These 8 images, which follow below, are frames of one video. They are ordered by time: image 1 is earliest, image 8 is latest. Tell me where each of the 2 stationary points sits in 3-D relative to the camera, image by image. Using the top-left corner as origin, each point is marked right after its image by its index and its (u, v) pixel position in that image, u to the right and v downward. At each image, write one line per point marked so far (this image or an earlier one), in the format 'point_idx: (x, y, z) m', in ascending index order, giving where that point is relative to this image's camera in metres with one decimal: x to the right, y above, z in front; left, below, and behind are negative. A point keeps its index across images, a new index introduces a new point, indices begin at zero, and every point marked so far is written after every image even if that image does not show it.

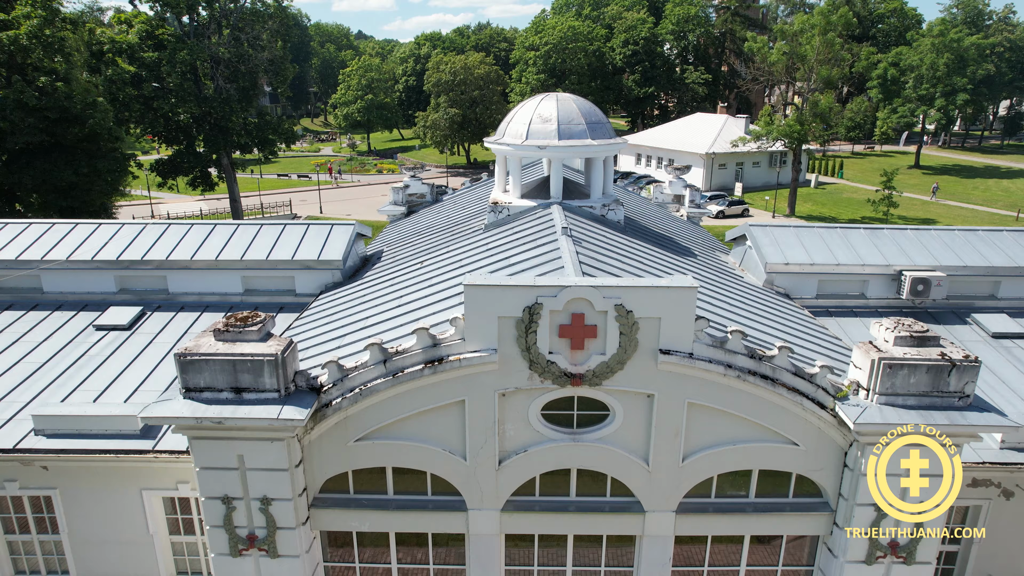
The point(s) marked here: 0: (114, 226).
0: (-9.7, +1.5, +12.4) m
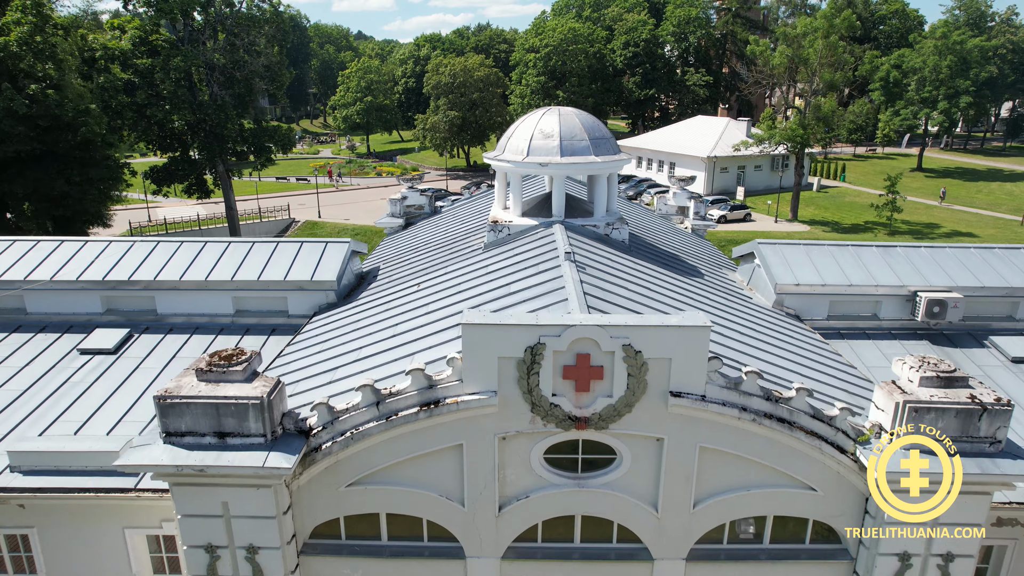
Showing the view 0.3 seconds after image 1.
0: (-9.7, +1.1, +12.0) m
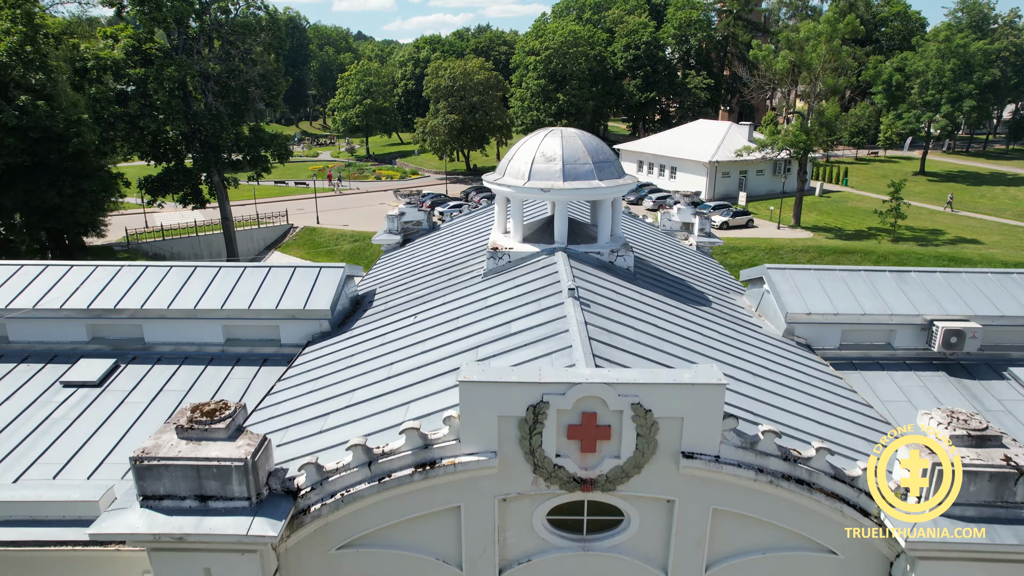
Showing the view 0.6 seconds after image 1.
0: (-9.7, +0.5, +11.6) m
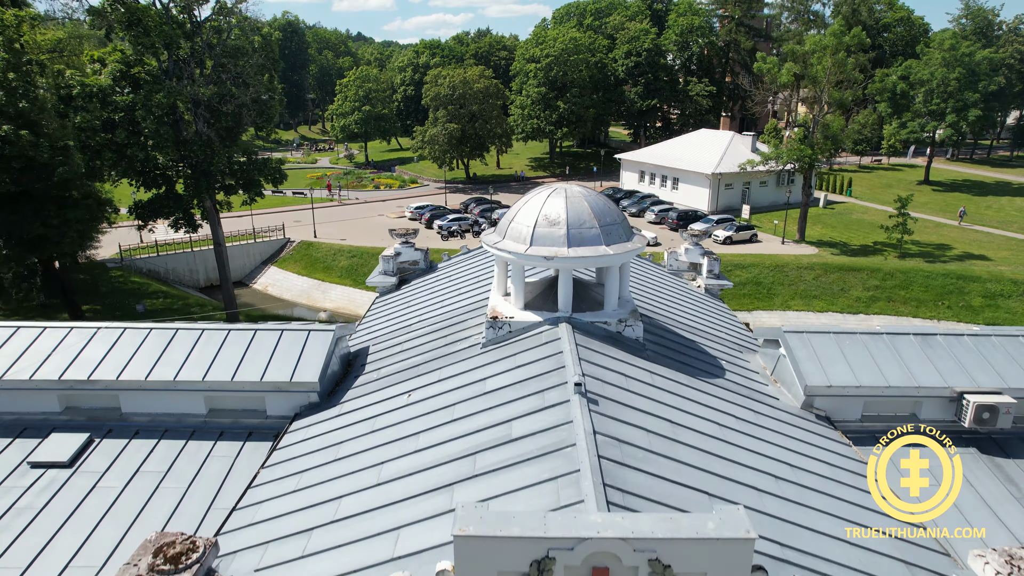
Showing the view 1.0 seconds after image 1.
0: (-9.7, -0.9, +10.9) m
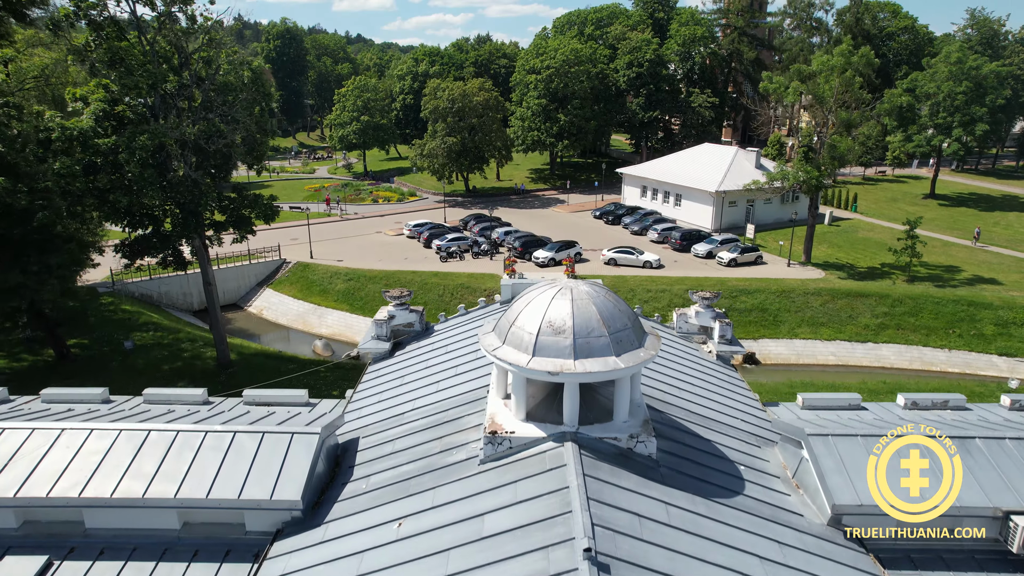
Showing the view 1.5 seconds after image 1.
0: (-9.7, -2.9, +10.0) m
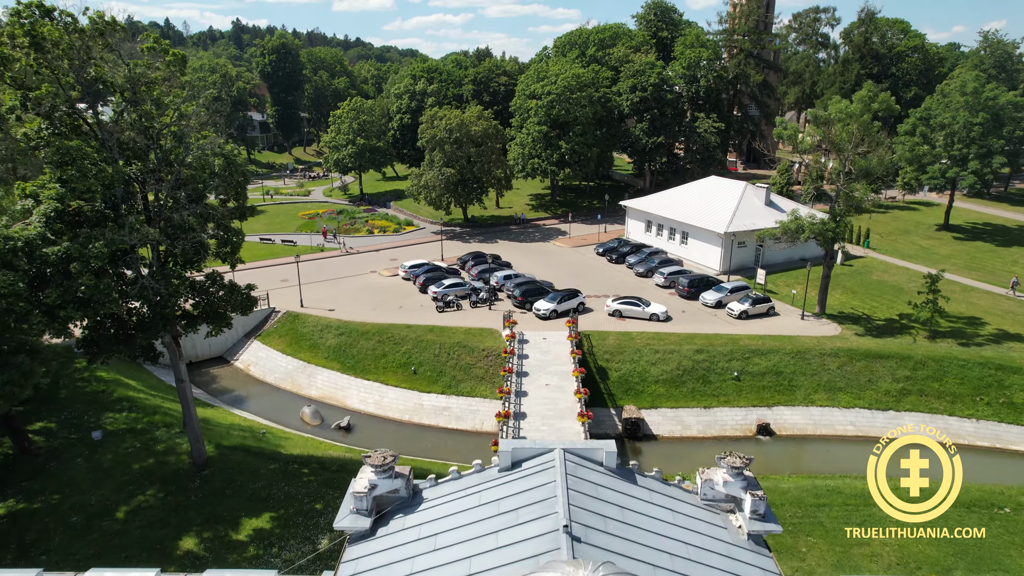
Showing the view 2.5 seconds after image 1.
0: (-9.7, -7.2, +8.0) m
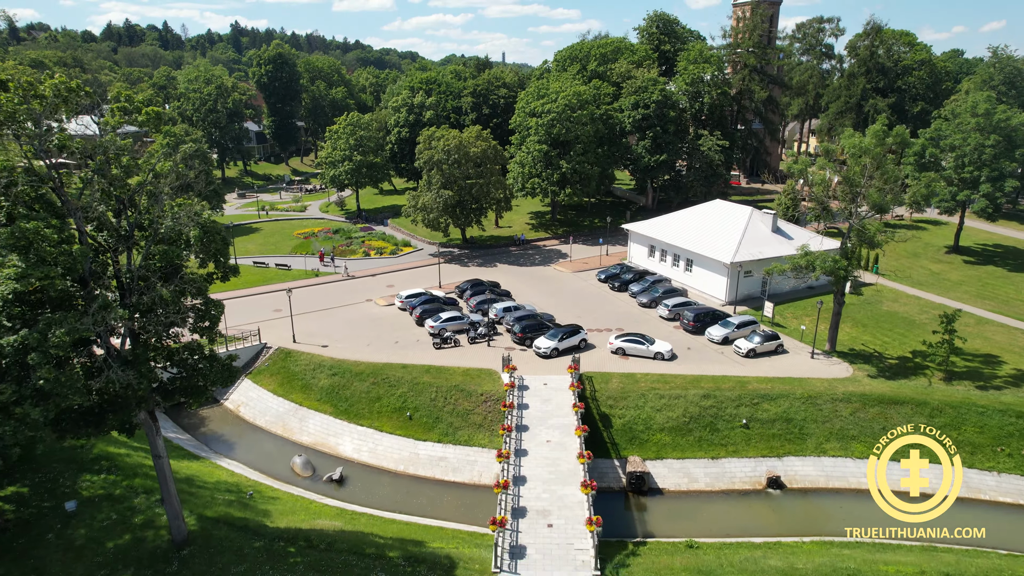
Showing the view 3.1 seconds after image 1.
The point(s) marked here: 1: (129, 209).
0: (-9.7, -10.0, +6.5) m
1: (-13.9, +2.7, +18.3) m
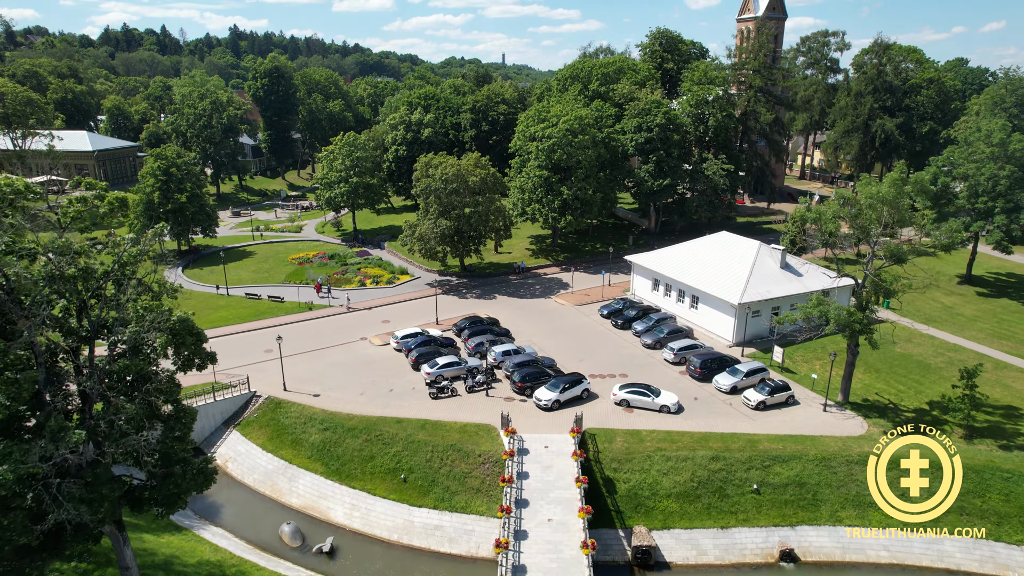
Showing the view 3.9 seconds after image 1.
0: (-9.8, -13.7, +4.8) m
1: (-13.9, -1.0, +16.6) m
